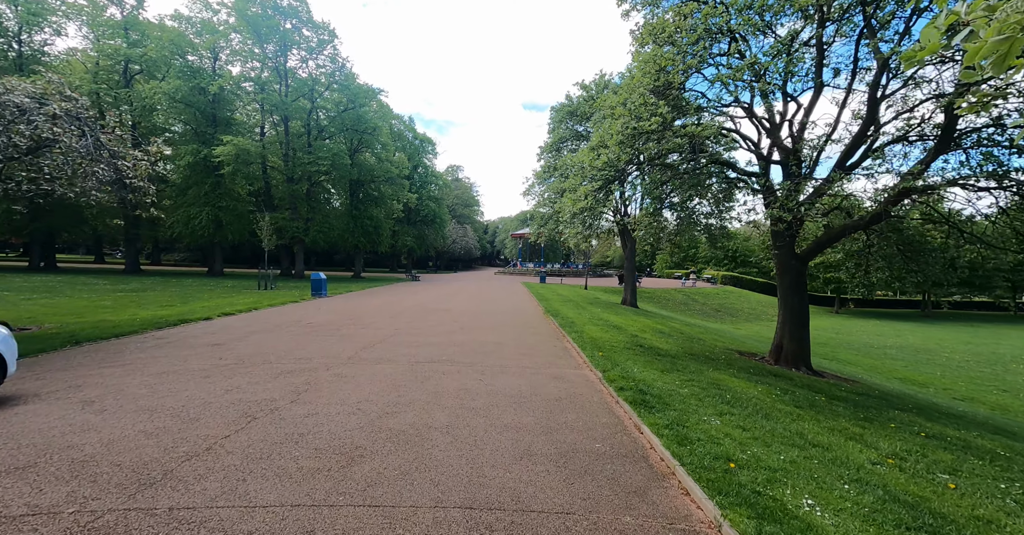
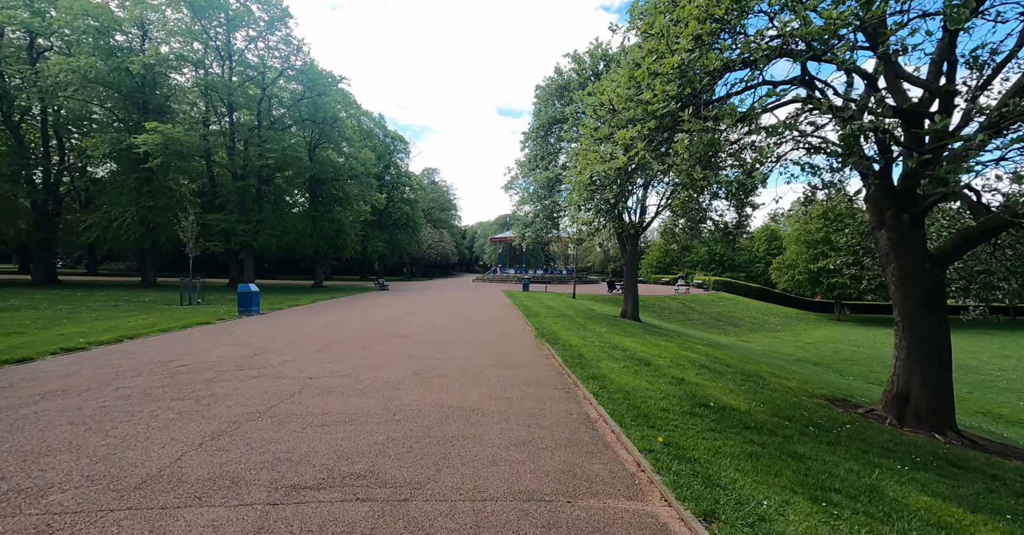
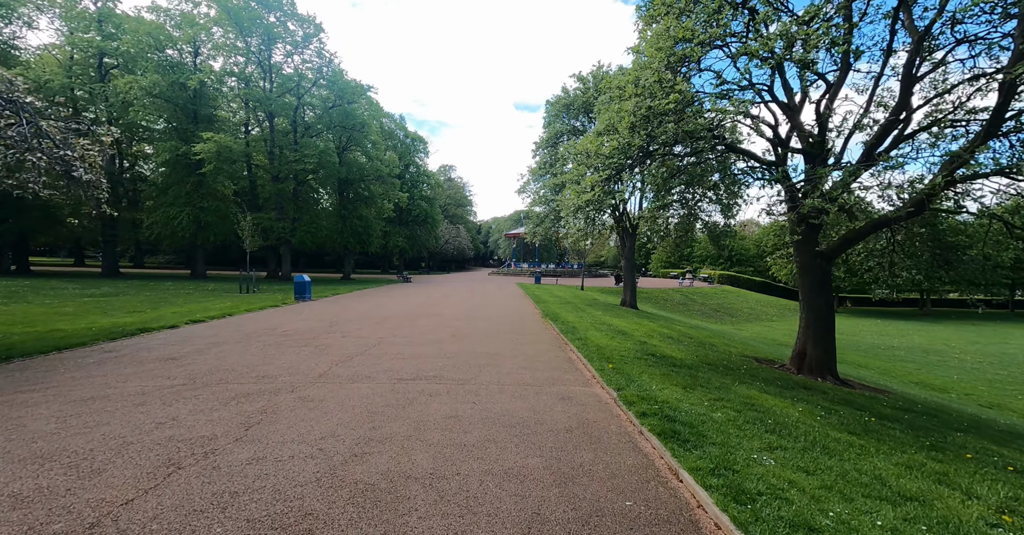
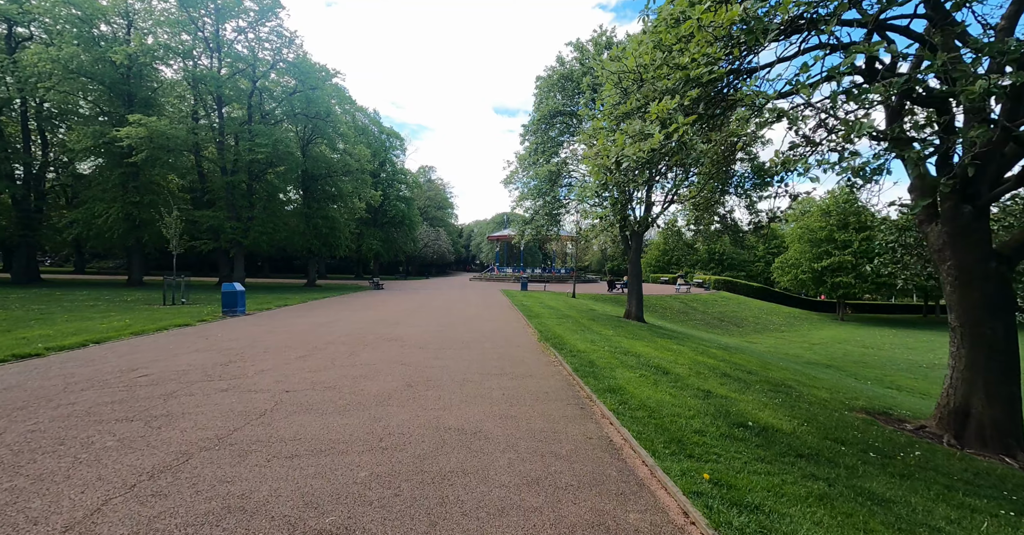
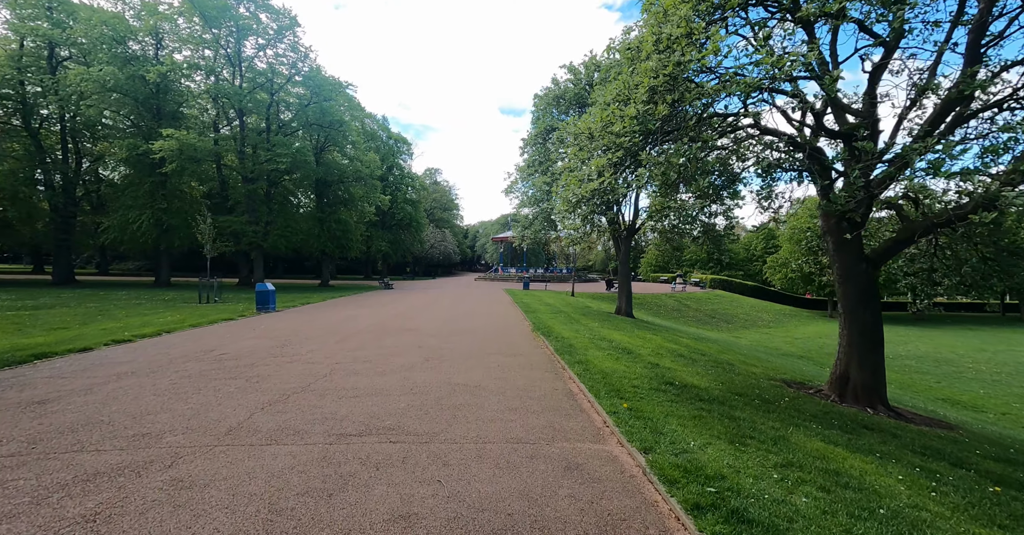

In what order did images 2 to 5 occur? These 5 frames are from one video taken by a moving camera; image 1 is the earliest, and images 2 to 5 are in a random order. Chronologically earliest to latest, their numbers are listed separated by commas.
3, 5, 2, 4
